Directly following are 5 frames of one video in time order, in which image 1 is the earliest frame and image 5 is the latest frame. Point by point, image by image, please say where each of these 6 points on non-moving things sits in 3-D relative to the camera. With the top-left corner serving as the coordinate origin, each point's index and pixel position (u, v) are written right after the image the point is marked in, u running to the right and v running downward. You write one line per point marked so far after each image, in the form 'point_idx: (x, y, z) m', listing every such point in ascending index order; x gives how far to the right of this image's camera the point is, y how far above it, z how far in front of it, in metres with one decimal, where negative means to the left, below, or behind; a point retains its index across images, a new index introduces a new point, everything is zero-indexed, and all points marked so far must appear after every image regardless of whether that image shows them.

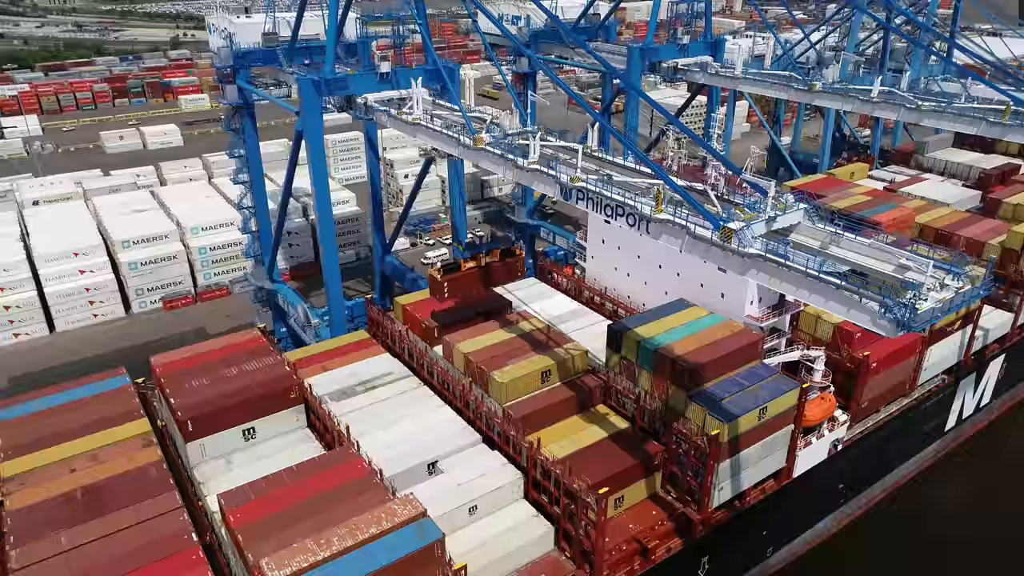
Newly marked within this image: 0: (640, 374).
0: (+3.3, -2.2, +17.1) m
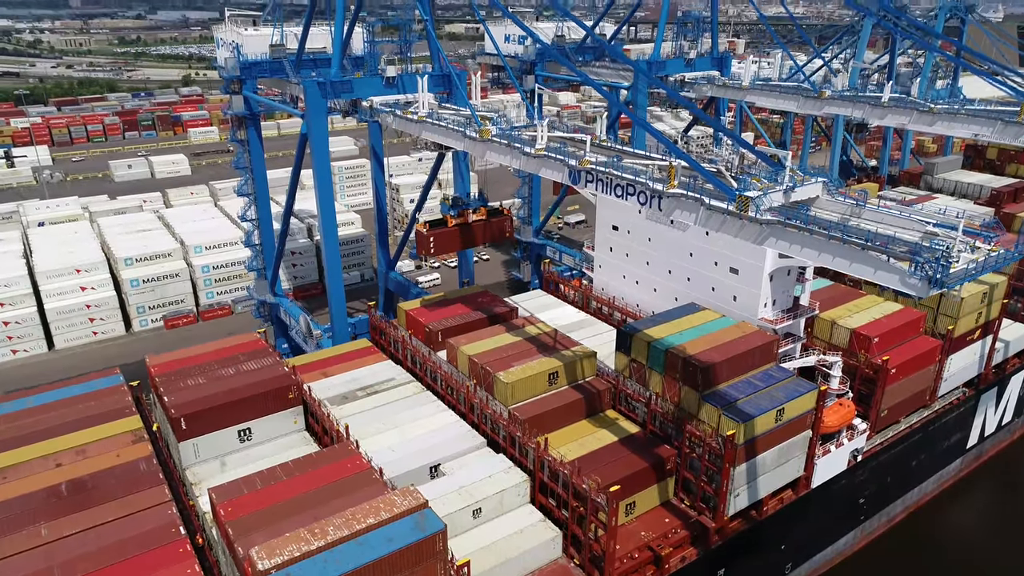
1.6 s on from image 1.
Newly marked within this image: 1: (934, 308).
0: (+3.5, -2.2, +16.5) m
1: (+12.8, -0.6, +19.8) m
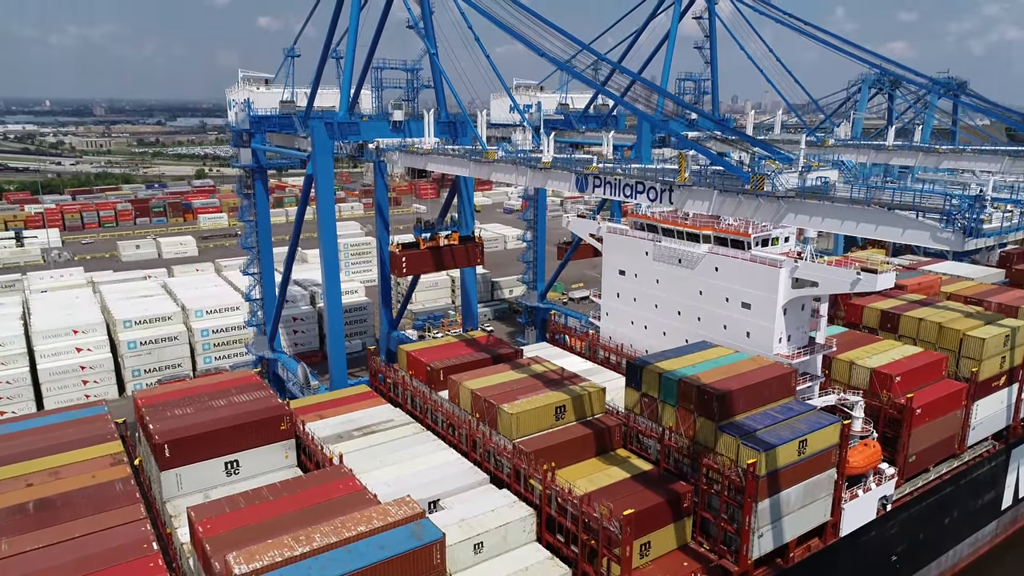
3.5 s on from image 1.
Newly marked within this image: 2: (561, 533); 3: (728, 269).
0: (+3.6, -2.9, +15.7) m
1: (+13.0, -1.8, +19.2) m
2: (+1.0, -5.0, +13.6) m
3: (+5.8, +0.5, +17.7) m
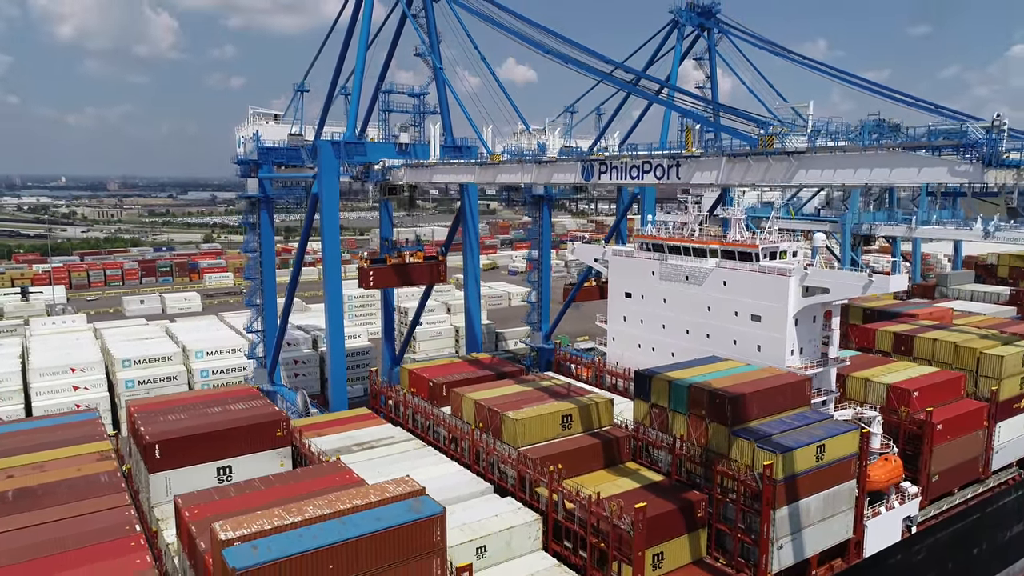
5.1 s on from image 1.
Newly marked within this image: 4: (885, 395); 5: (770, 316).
0: (+3.7, -3.0, +15.1) m
1: (+13.1, -2.3, +18.6) m
2: (+1.1, -4.9, +12.8) m
3: (+6.0, +0.2, +17.5) m
4: (+9.7, -2.8, +17.1) m
5: (+6.6, -0.7, +16.7) m
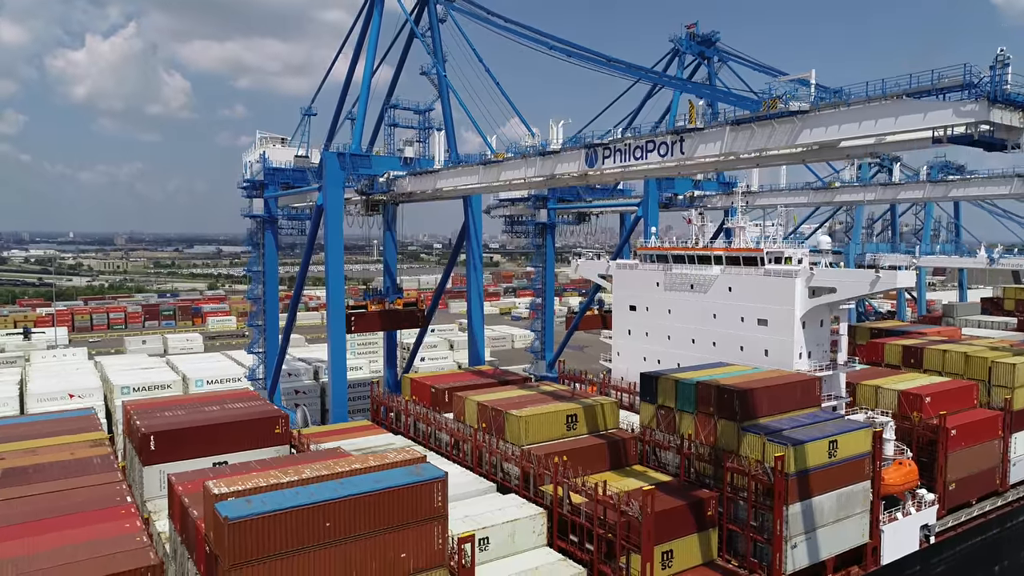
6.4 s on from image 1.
0: (+3.8, -3.0, +14.8) m
1: (+13.2, -2.6, +18.3) m
2: (+1.2, -4.7, +12.3) m
3: (+6.1, 0.0, +17.4) m
4: (+9.8, -2.9, +16.7) m
5: (+6.7, -0.8, +16.5) m
